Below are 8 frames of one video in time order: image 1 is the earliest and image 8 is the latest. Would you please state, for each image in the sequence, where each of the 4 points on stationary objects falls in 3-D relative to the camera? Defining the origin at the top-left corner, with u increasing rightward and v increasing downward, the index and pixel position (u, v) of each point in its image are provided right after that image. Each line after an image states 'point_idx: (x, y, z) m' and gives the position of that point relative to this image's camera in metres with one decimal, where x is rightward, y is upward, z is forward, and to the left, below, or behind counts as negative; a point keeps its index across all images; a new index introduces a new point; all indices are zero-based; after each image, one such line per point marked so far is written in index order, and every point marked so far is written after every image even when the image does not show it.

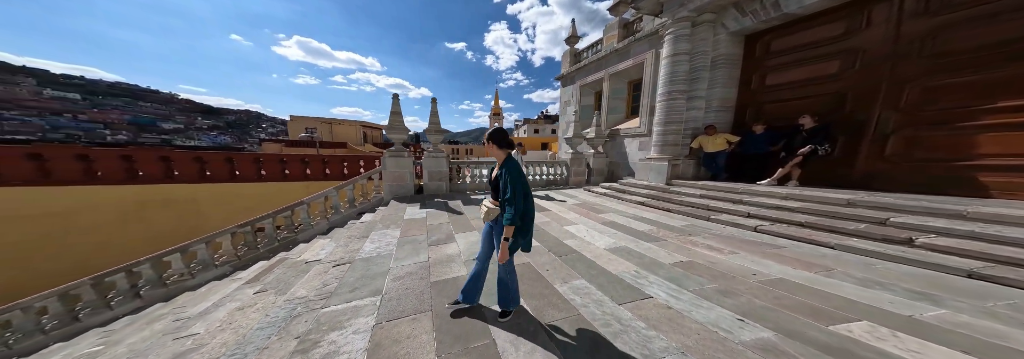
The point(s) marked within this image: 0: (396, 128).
0: (-2.9, +1.3, +5.2) m
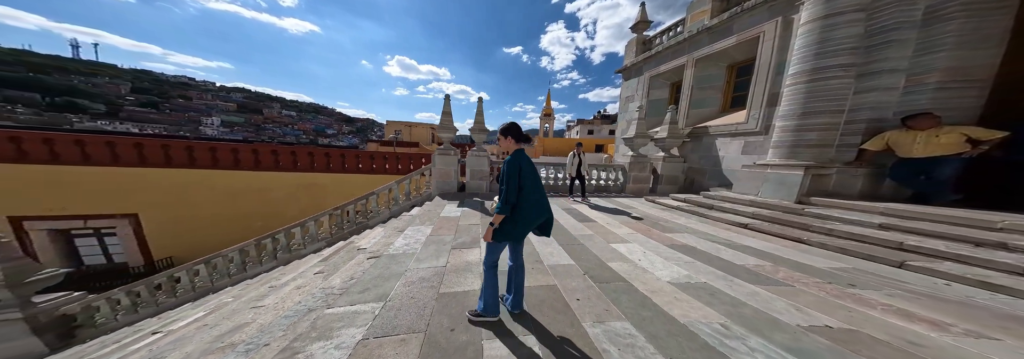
0: (-1.8, +1.3, +5.5) m
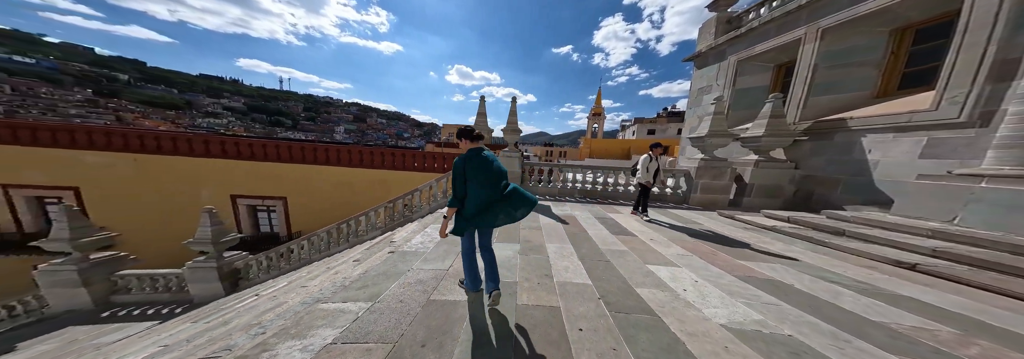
0: (-0.9, +1.3, +5.6) m
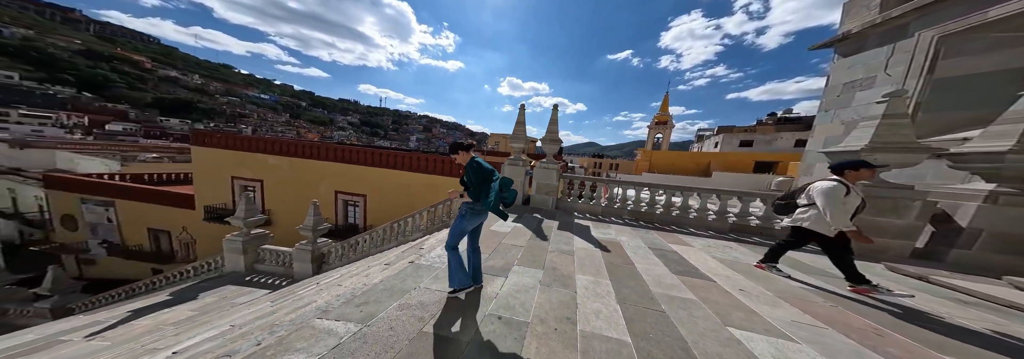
0: (+0.2, +1.1, +5.4) m
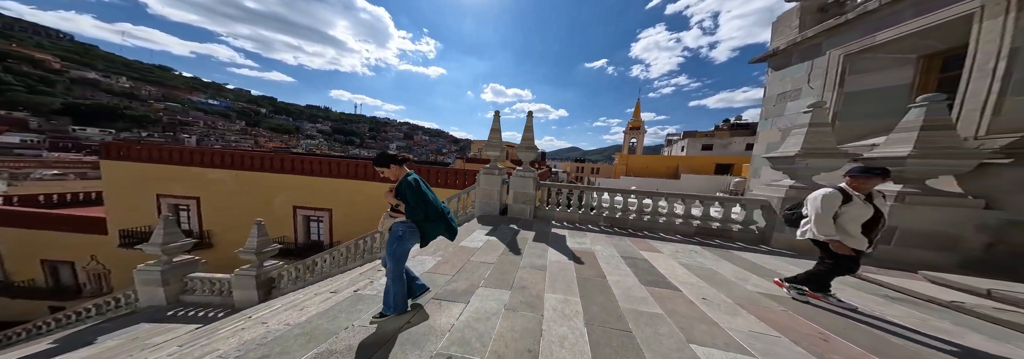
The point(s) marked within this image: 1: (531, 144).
0: (-0.5, +0.8, +5.3) m
1: (+0.5, +0.9, +5.3) m
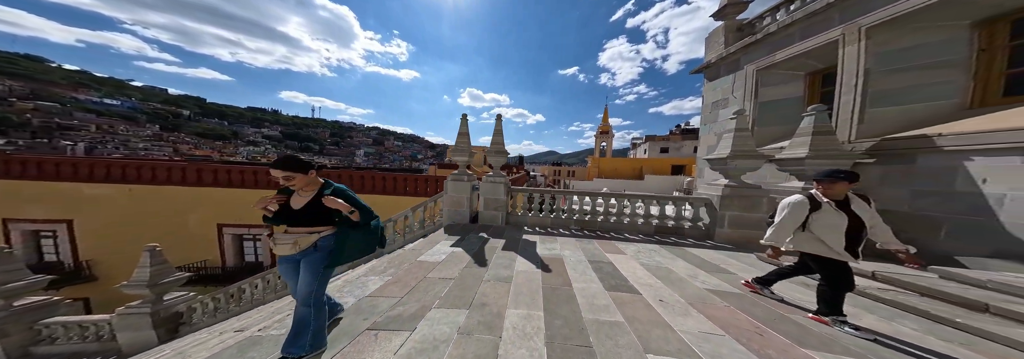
0: (-1.2, +0.7, +5.1) m
1: (-0.2, +0.8, +5.2) m
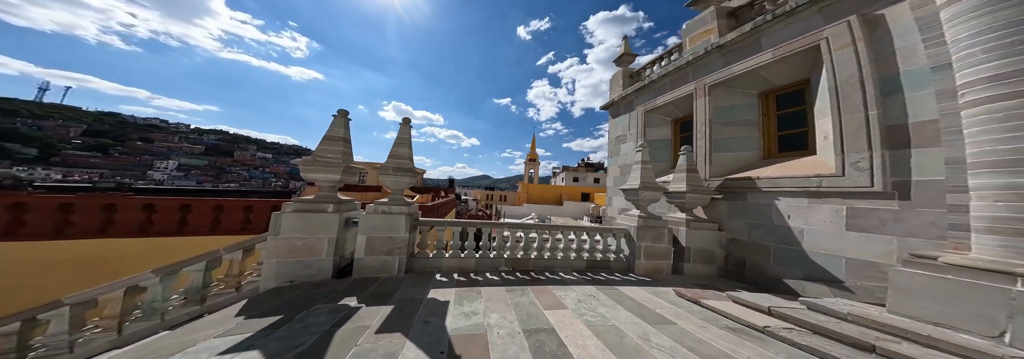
0: (-2.8, +0.2, +3.2) m
1: (-2.0, +0.3, +3.7) m
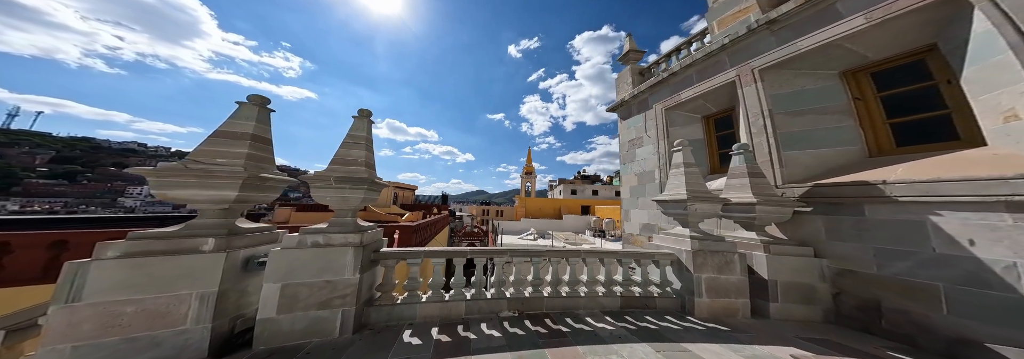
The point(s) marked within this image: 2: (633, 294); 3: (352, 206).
0: (-2.6, 0.0, +1.9) m
1: (-1.8, +0.1, +2.3) m
2: (+1.9, -1.8, +3.1) m
3: (-1.8, -0.3, +2.3) m
